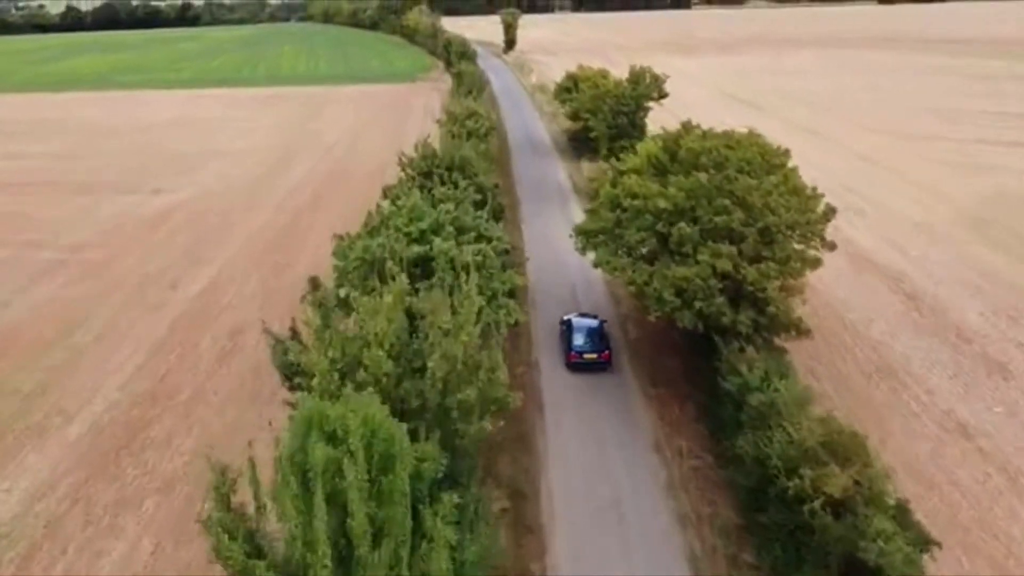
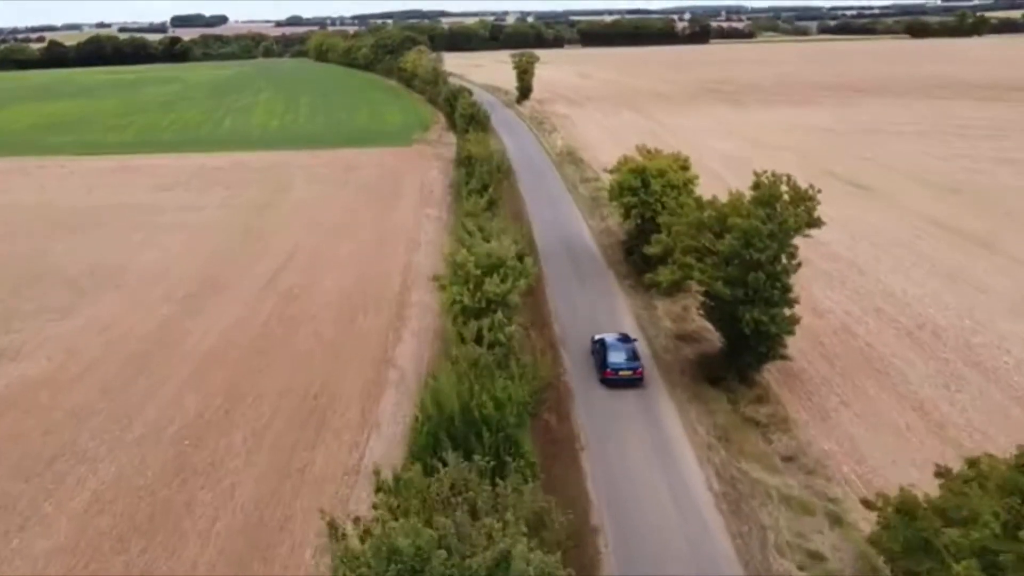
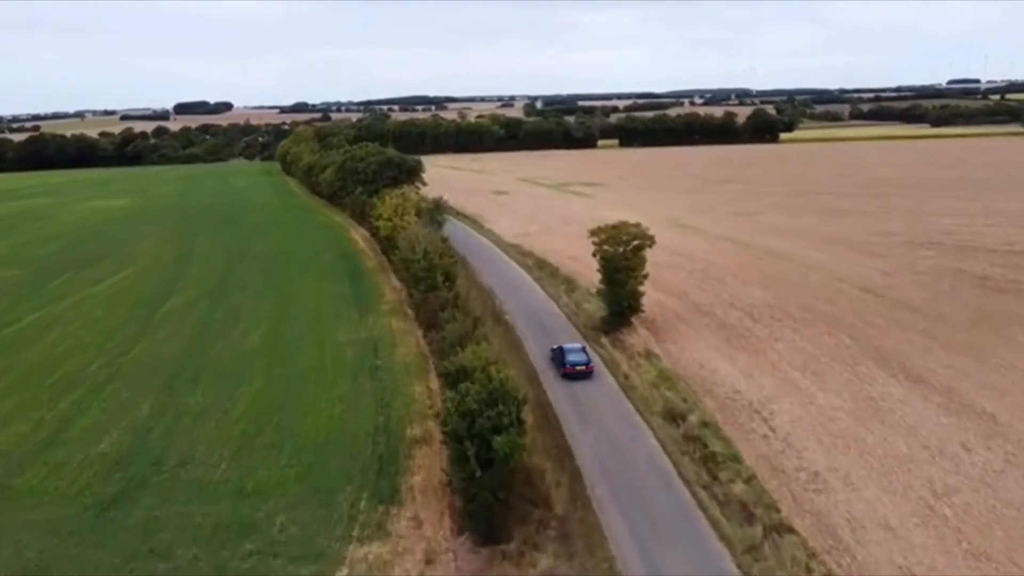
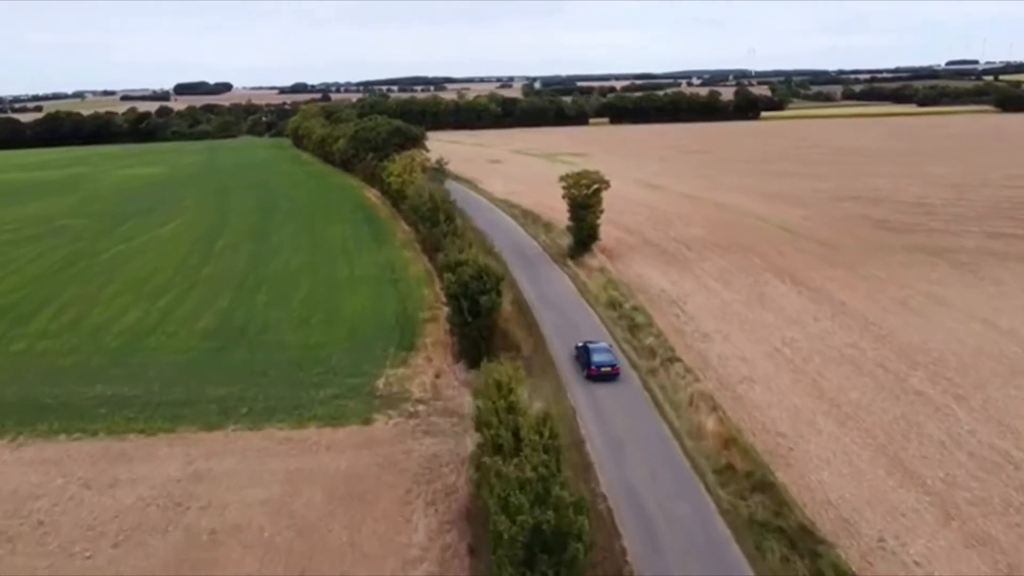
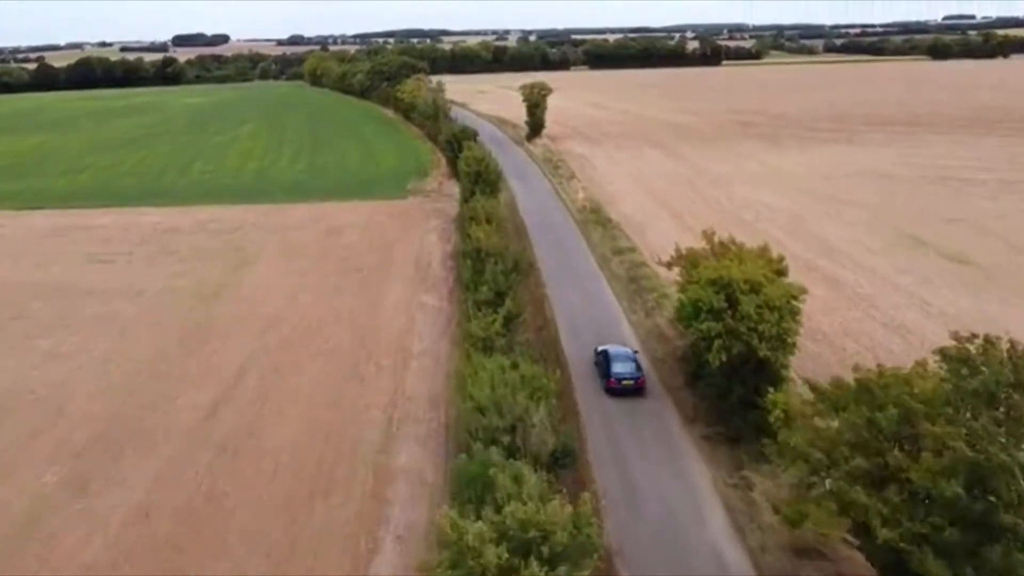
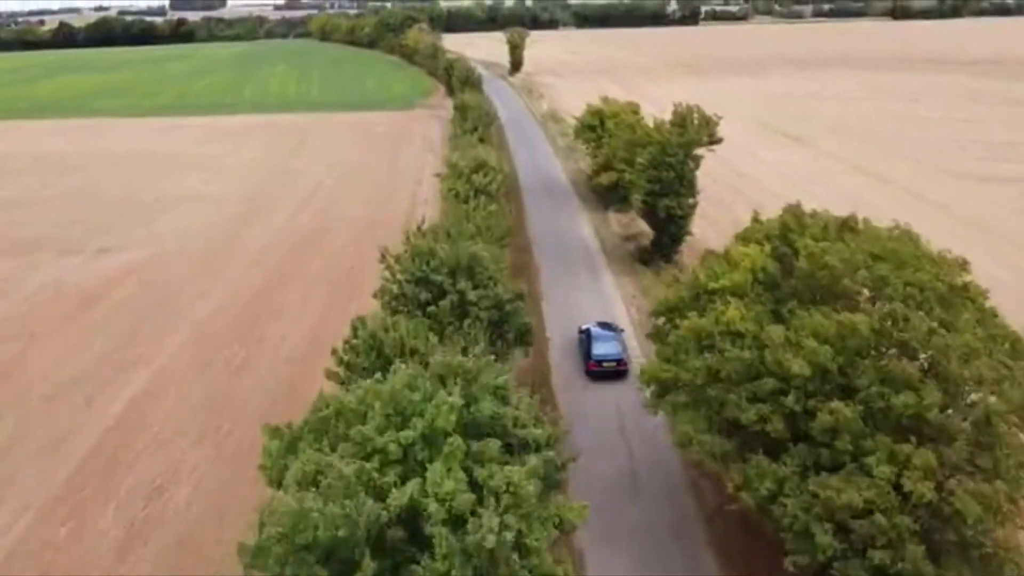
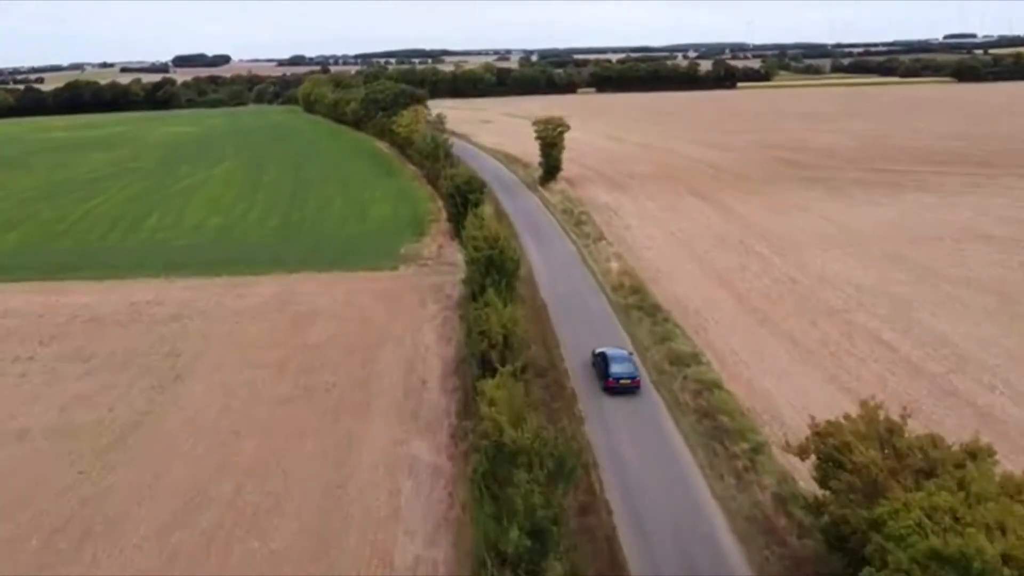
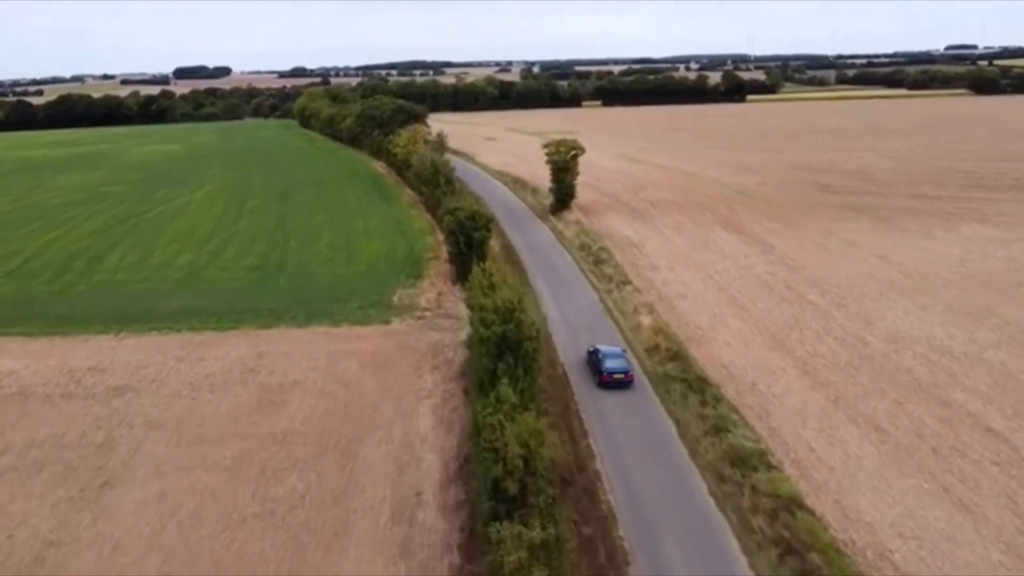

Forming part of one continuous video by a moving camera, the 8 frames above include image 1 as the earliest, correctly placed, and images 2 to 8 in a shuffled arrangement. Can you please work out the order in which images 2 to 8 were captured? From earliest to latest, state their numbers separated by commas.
6, 2, 5, 7, 8, 4, 3
